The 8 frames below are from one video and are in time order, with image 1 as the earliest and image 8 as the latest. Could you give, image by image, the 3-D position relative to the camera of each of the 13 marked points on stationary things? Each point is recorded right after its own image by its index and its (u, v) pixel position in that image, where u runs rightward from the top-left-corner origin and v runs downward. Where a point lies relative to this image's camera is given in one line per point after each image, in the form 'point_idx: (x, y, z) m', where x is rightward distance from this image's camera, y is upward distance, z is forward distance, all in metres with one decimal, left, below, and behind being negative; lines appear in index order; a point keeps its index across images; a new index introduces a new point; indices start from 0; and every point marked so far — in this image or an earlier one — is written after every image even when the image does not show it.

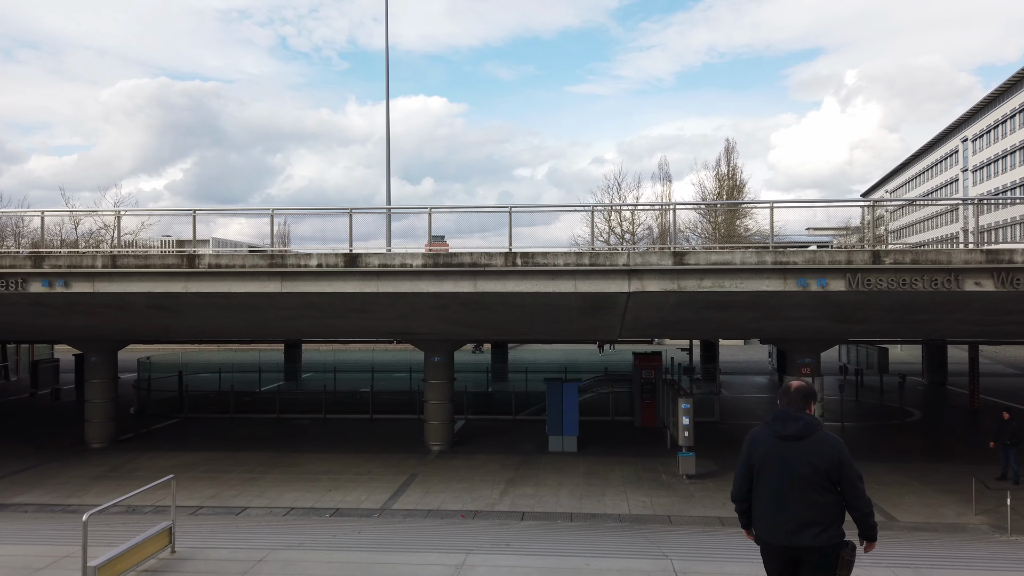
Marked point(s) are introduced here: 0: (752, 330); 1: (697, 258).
0: (+4.5, -0.8, +11.8) m
1: (+2.8, +0.4, +9.5) m
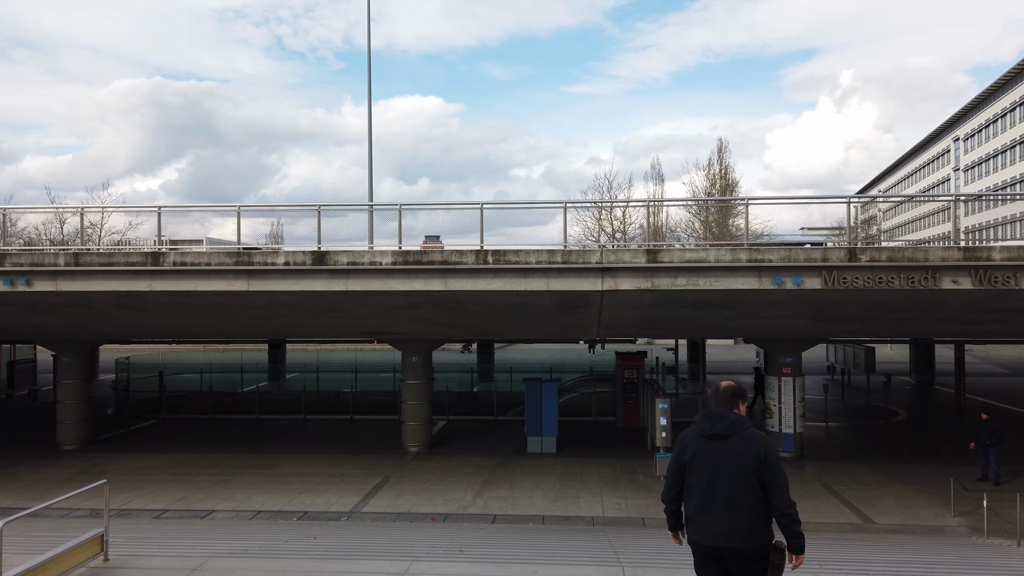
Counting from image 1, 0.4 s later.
0: (+4.0, -0.8, +11.6) m
1: (+2.3, +0.5, +9.3) m
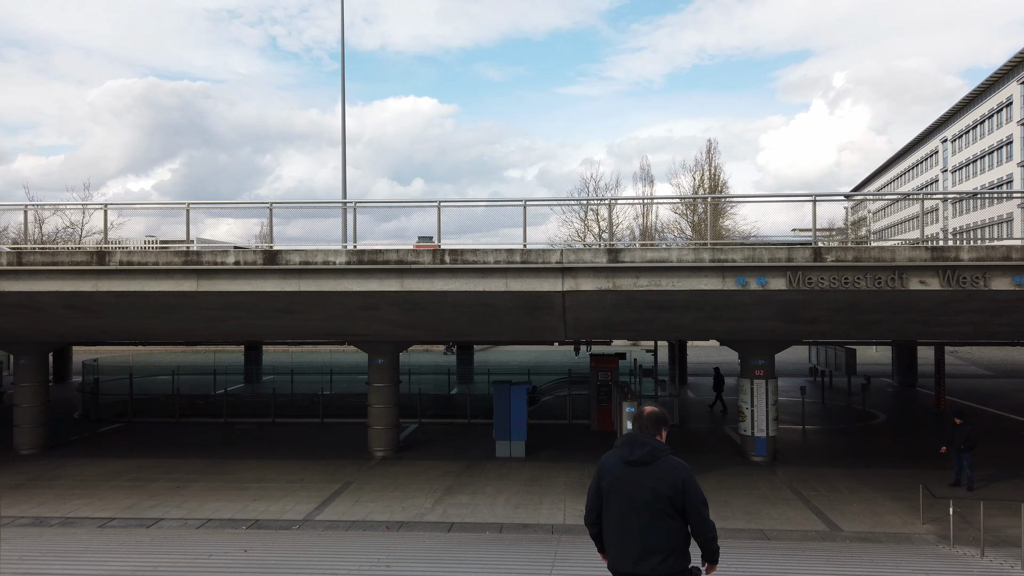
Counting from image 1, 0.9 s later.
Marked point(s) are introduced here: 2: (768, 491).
0: (+3.4, -0.8, +11.4) m
1: (+1.7, +0.5, +9.1) m
2: (+4.3, -3.4, +10.7) m
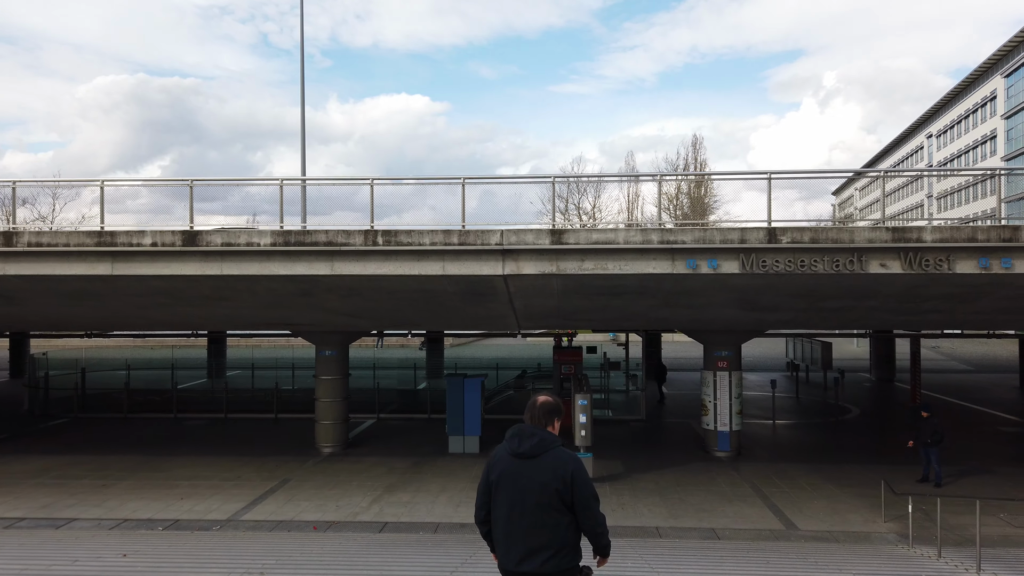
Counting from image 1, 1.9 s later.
0: (+2.5, -0.5, +10.8) m
1: (+0.9, +0.7, +8.5) m
2: (+3.4, -3.2, +10.2) m
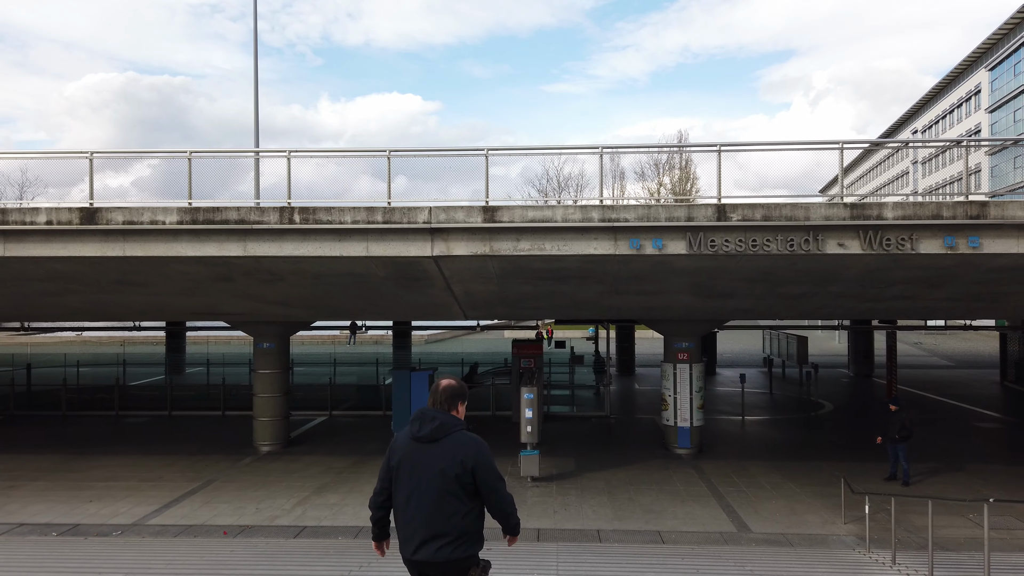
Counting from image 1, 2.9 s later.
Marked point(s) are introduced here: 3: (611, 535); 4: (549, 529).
0: (+1.6, -0.3, +10.2) m
1: (0.0, +0.9, +7.8) m
2: (+2.5, -3.0, +9.5) m
3: (+1.2, -3.0, +7.7) m
4: (+0.5, -3.0, +8.0) m
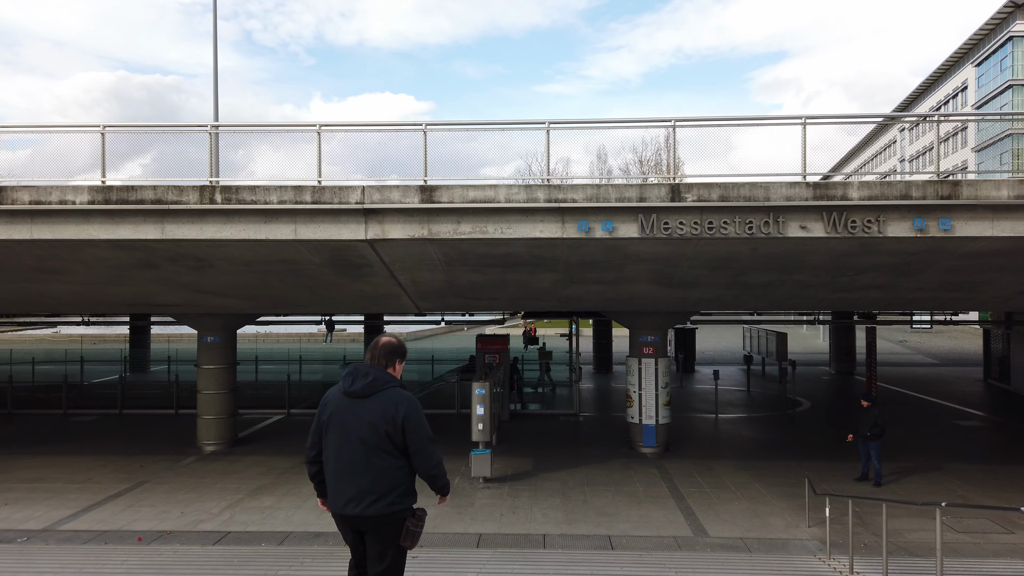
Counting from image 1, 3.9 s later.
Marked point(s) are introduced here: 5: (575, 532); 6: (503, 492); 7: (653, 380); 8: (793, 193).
0: (+0.9, -0.2, +9.6) m
1: (-0.7, +1.1, +7.2) m
2: (+1.8, -2.8, +9.0) m
3: (+0.5, -2.9, +7.2) m
4: (-0.2, -2.9, +7.4) m
5: (+0.7, -2.9, +7.4) m
6: (-0.1, -2.9, +8.8) m
7: (+2.4, -1.6, +10.7) m
8: (+3.1, +1.0, +7.0) m
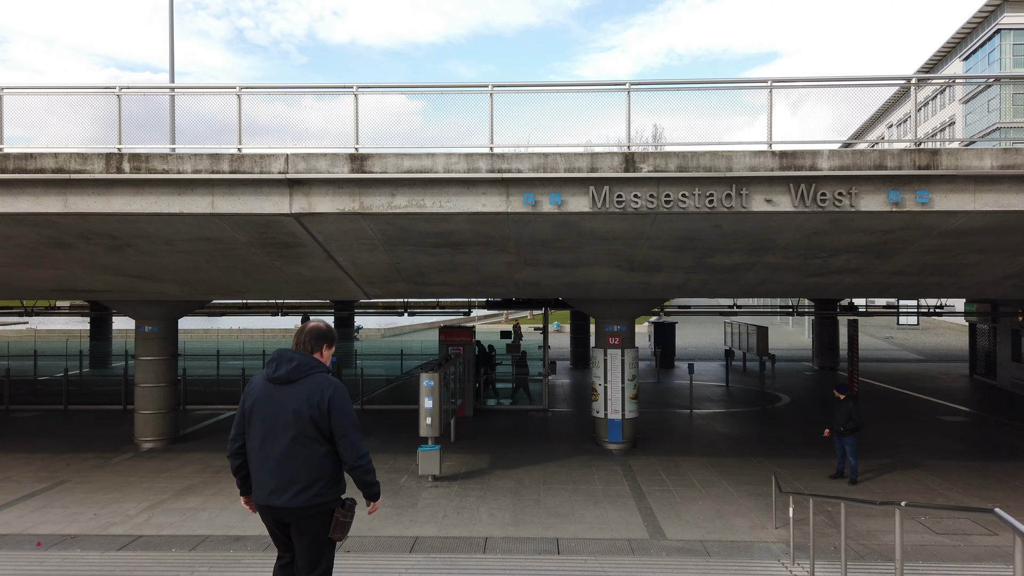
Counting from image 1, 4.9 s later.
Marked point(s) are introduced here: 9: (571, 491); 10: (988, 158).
0: (+0.2, +0.1, +9.0) m
1: (-1.3, +1.3, +6.6) m
2: (+1.2, -2.6, +8.3) m
3: (-0.1, -2.6, +6.5) m
4: (-0.9, -2.7, +6.7) m
5: (+0.1, -2.6, +6.8) m
6: (-0.8, -2.6, +8.2) m
7: (+1.7, -1.3, +10.0) m
8: (+2.5, +1.3, +6.4) m
9: (+0.8, -2.6, +8.1) m
10: (+4.7, +1.3, +6.2) m
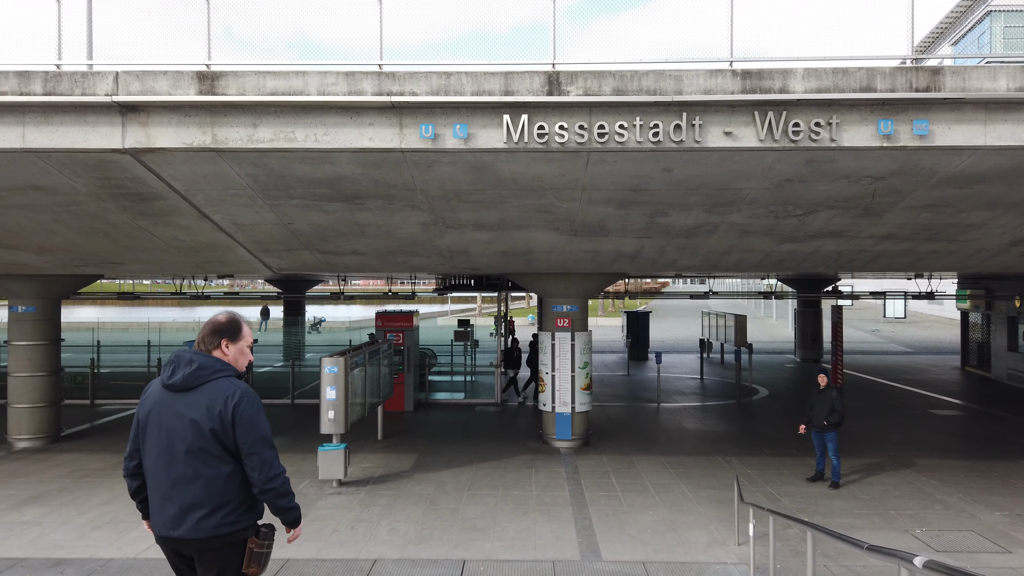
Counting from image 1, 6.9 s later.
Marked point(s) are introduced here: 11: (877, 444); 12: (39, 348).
0: (-0.7, +0.4, +7.6) m
1: (-2.2, +1.6, +5.2) m
2: (+0.3, -2.3, +7.0) m
3: (-1.0, -2.3, +5.2) m
4: (-1.8, -2.3, +5.4) m
5: (-0.8, -2.3, +5.4) m
6: (-1.7, -2.3, +6.8) m
7: (+0.8, -1.0, +8.7) m
8: (+1.6, +1.6, +5.0) m
9: (-0.1, -2.3, +6.8) m
10: (+3.8, +1.6, +4.9) m
11: (+5.4, -2.3, +9.3) m
12: (-6.8, -0.8, +9.0) m
